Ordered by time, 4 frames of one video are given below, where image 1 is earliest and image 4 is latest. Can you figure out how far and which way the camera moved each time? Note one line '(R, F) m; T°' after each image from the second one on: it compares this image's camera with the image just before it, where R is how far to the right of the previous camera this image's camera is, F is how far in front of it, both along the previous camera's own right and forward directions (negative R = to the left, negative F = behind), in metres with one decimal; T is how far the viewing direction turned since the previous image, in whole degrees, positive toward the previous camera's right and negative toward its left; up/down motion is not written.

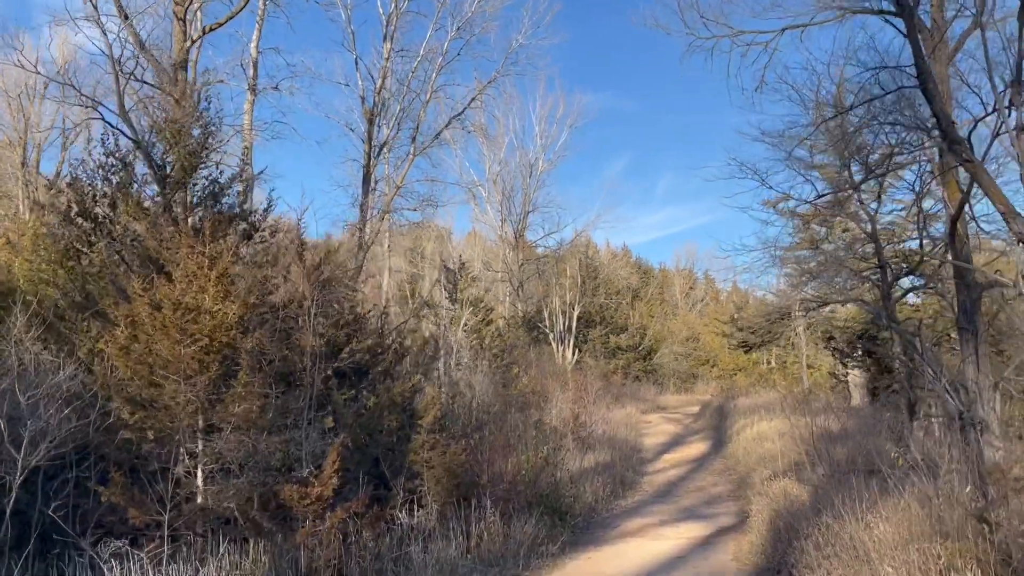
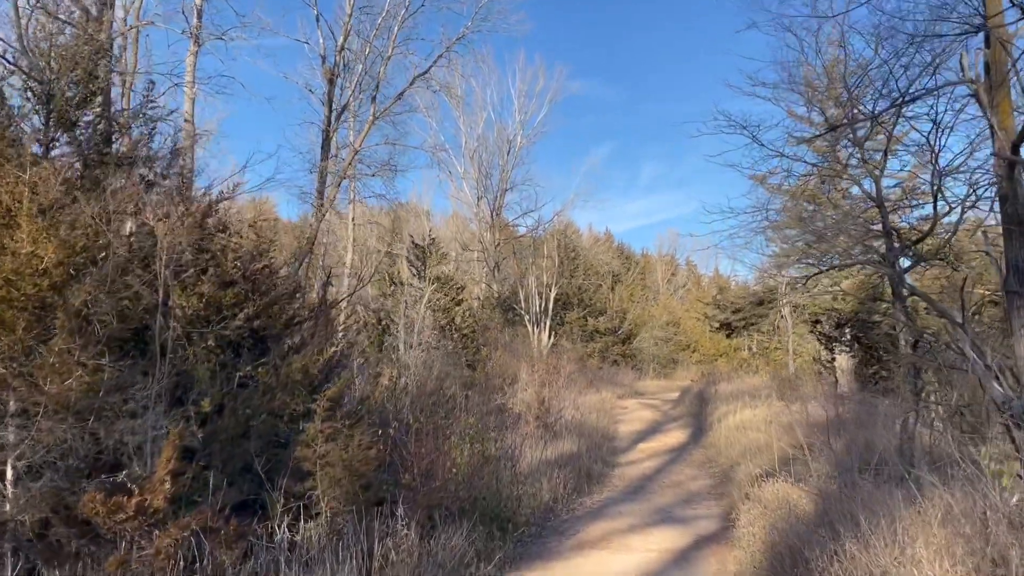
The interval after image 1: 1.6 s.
(+0.3, +1.3) m; +1°
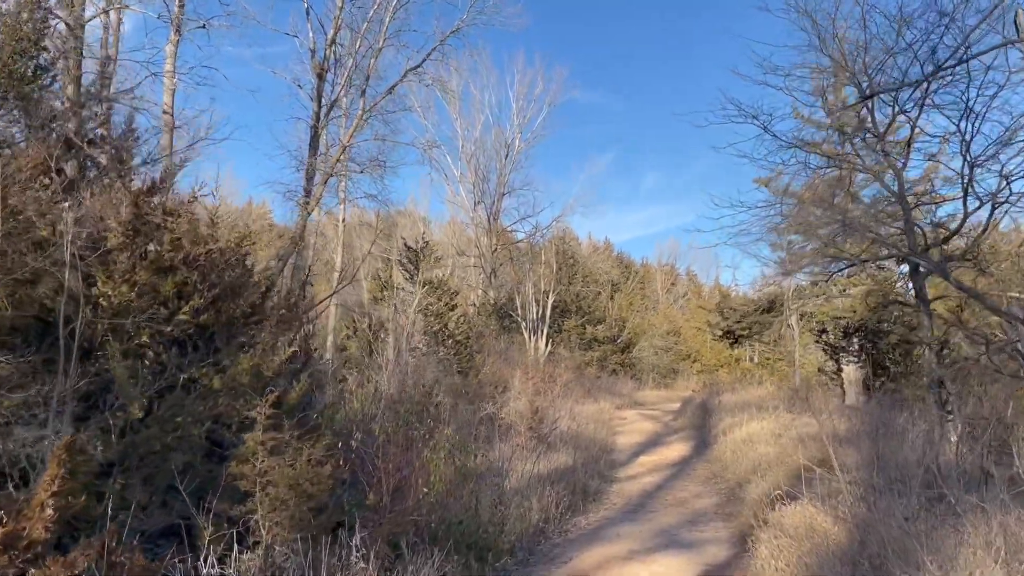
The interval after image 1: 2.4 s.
(+0.1, +0.7) m; 0°
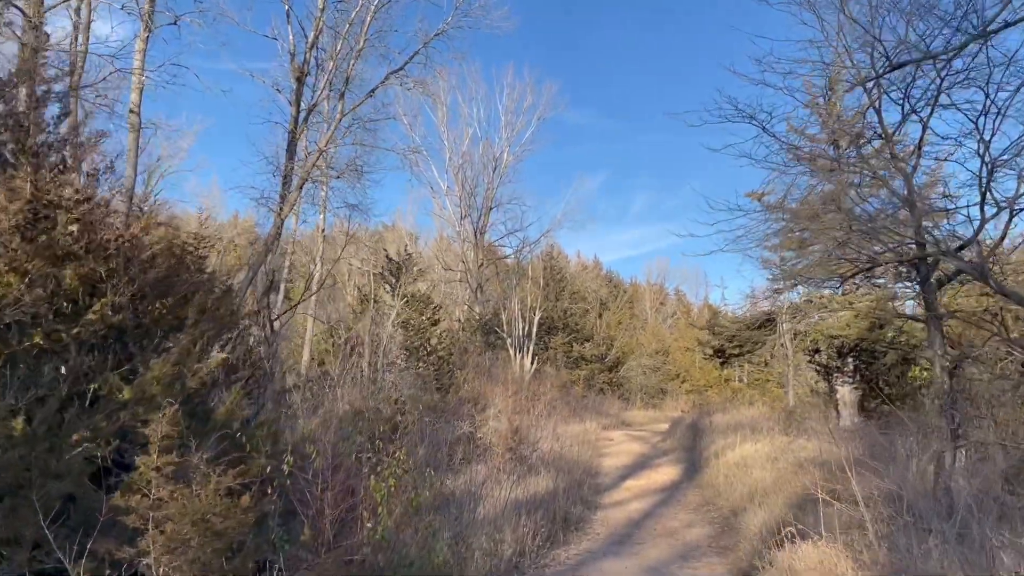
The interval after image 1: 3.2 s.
(+0.1, +0.7) m; +1°
